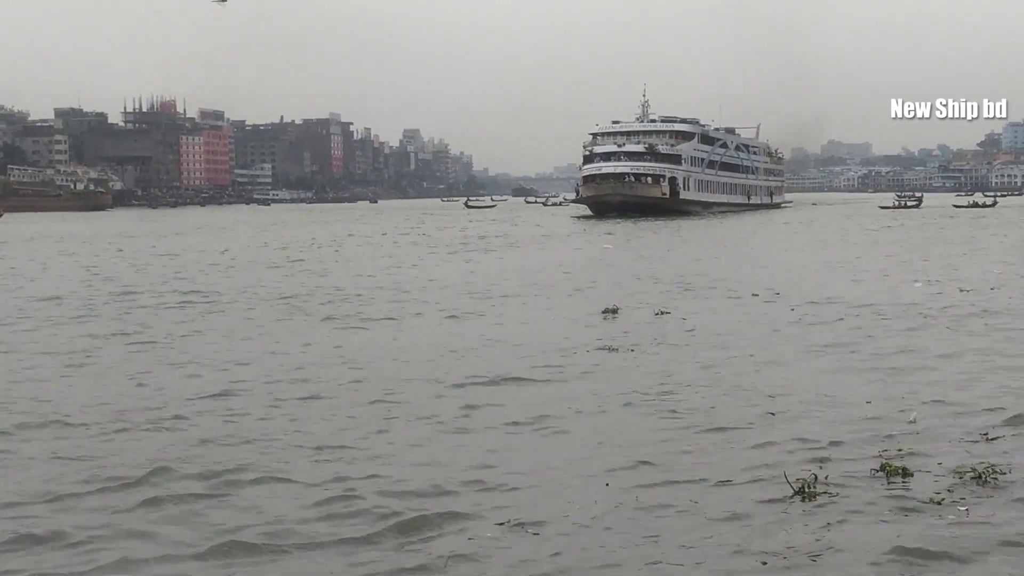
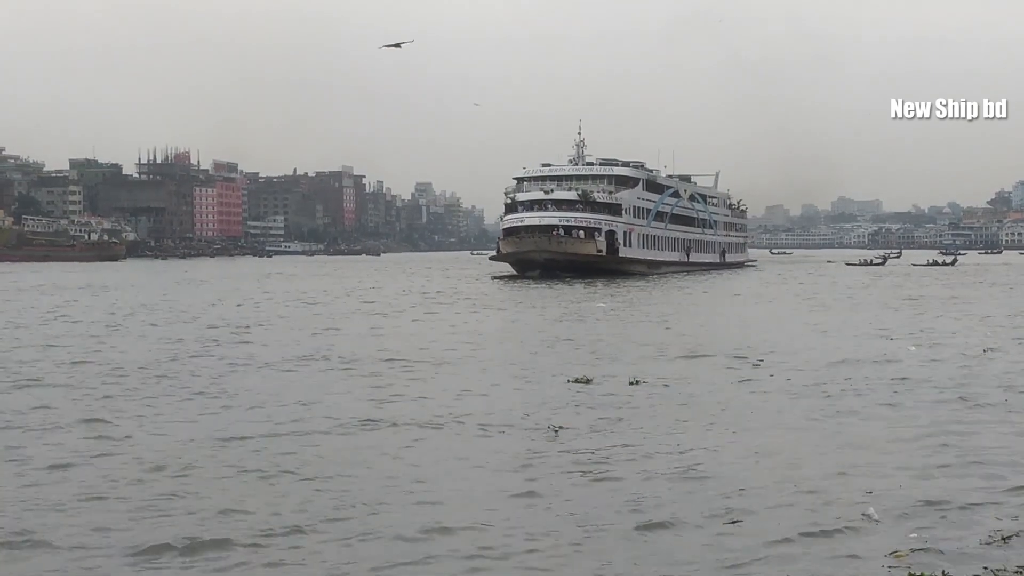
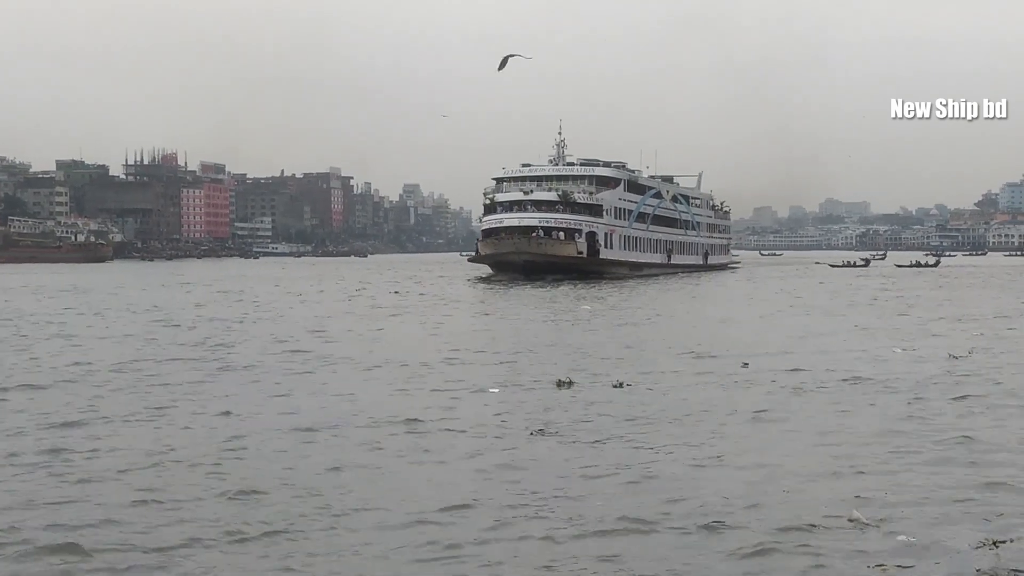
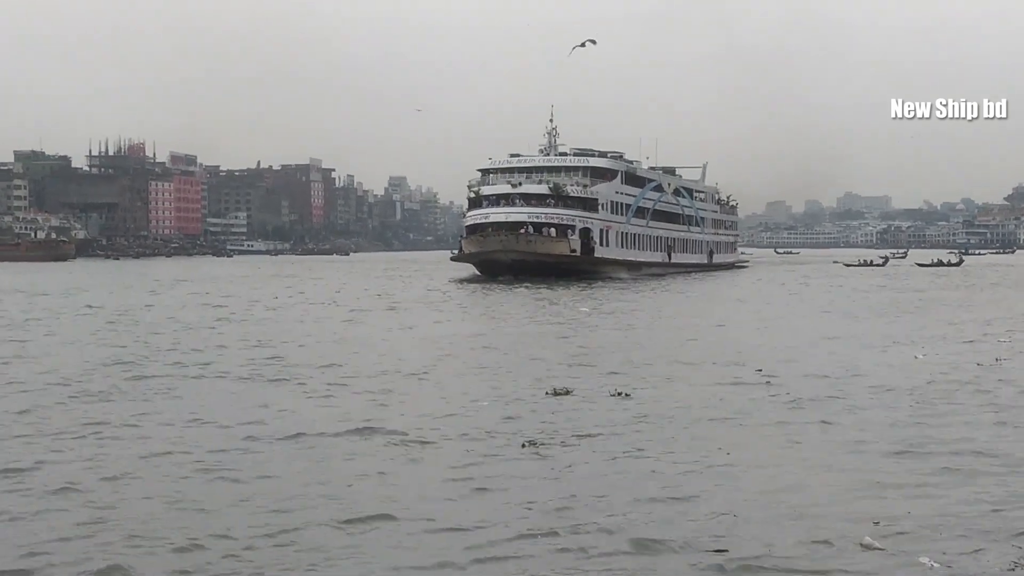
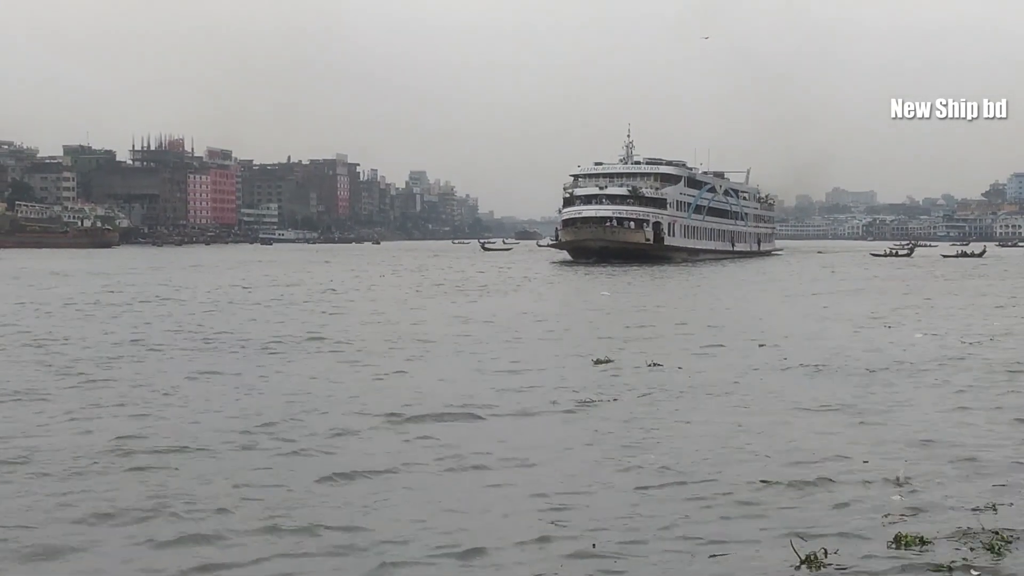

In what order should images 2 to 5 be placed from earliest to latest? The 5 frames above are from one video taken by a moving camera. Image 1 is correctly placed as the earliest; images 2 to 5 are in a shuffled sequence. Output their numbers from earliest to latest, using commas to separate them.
5, 2, 3, 4
